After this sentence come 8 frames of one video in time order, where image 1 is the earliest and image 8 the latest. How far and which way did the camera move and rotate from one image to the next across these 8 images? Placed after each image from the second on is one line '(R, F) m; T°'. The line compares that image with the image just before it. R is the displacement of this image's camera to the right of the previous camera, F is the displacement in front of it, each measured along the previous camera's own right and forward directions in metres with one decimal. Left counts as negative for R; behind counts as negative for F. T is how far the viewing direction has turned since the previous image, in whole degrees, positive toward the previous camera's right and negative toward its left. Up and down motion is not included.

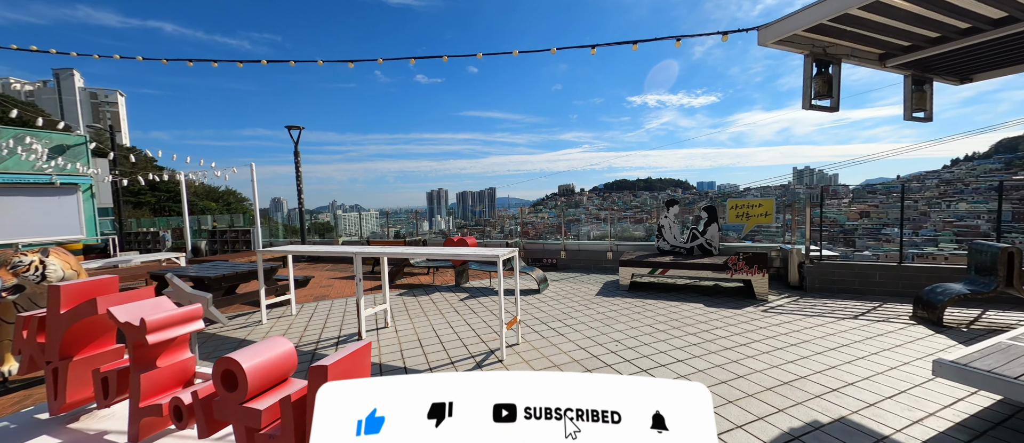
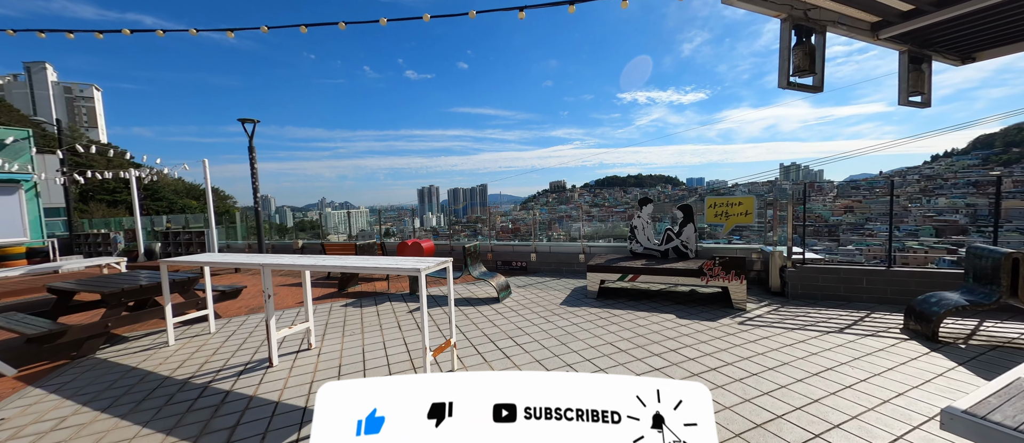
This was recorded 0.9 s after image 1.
(+0.6, +0.6) m; +1°
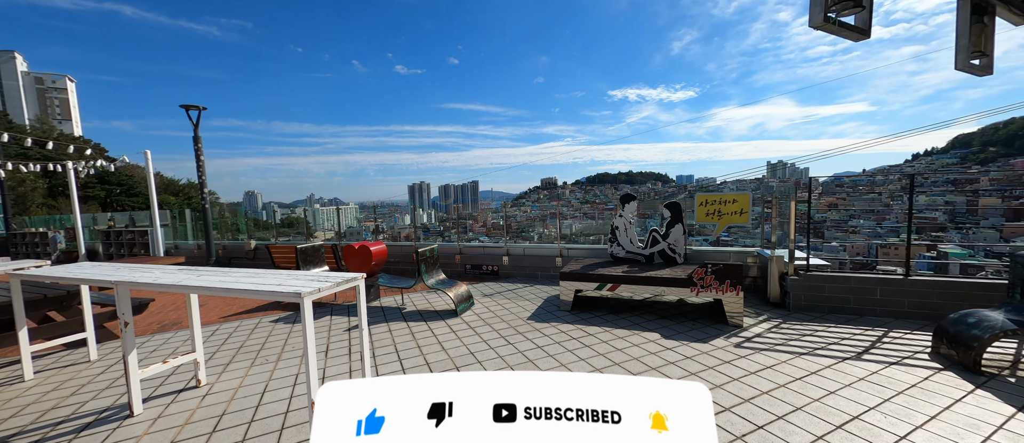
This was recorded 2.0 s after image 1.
(+0.4, +0.8) m; +1°
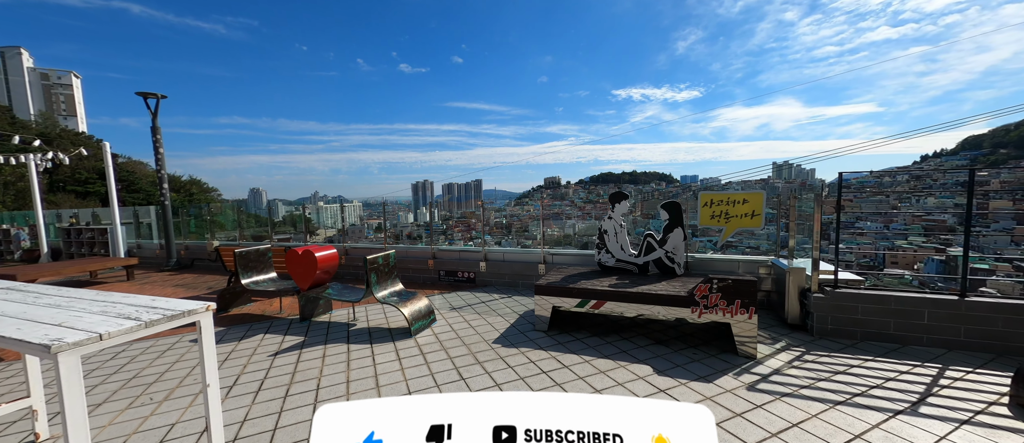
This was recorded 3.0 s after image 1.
(+0.4, +0.8) m; 0°
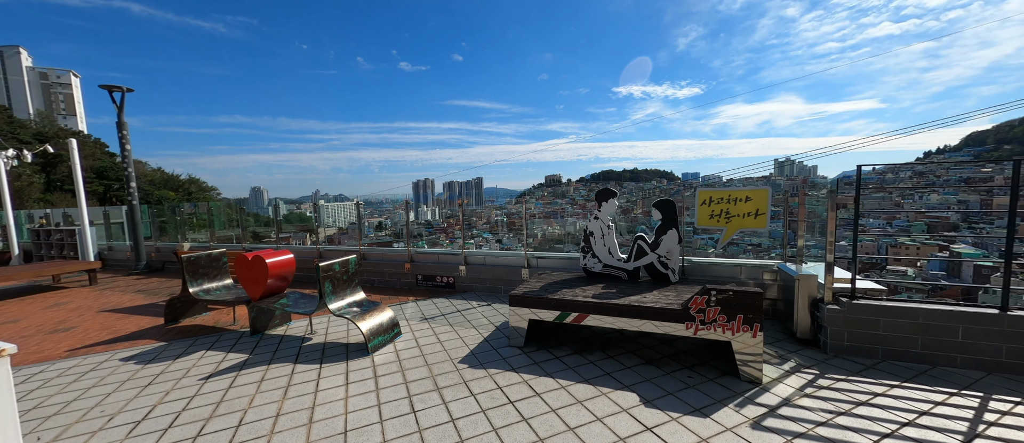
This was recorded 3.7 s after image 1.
(+0.3, +0.5) m; 0°
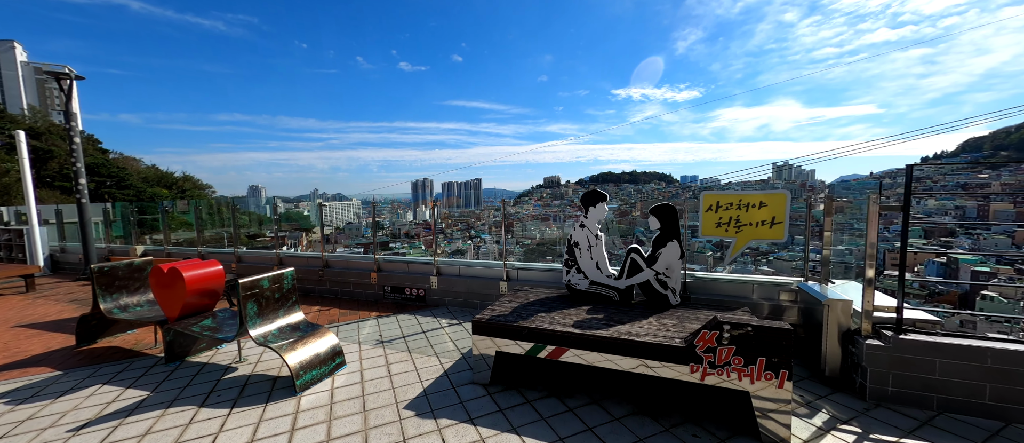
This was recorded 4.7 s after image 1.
(+0.3, +0.7) m; 0°
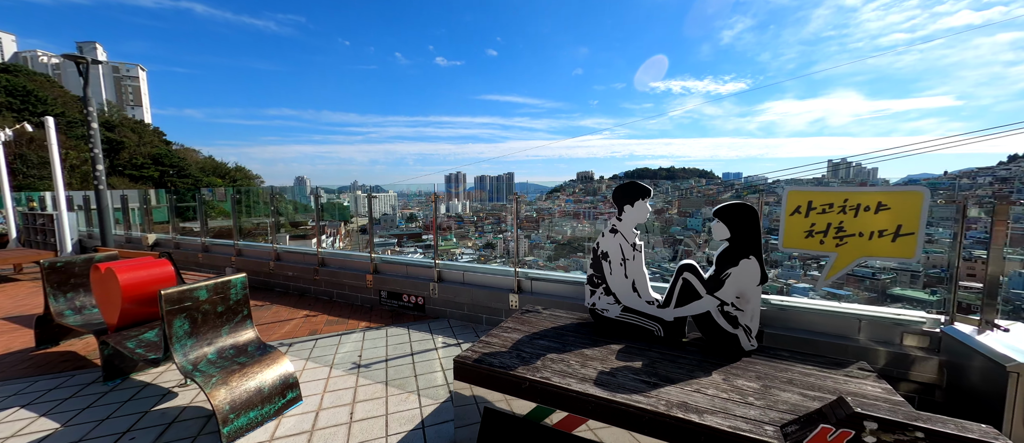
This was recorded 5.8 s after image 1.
(+0.2, +0.9) m; -5°
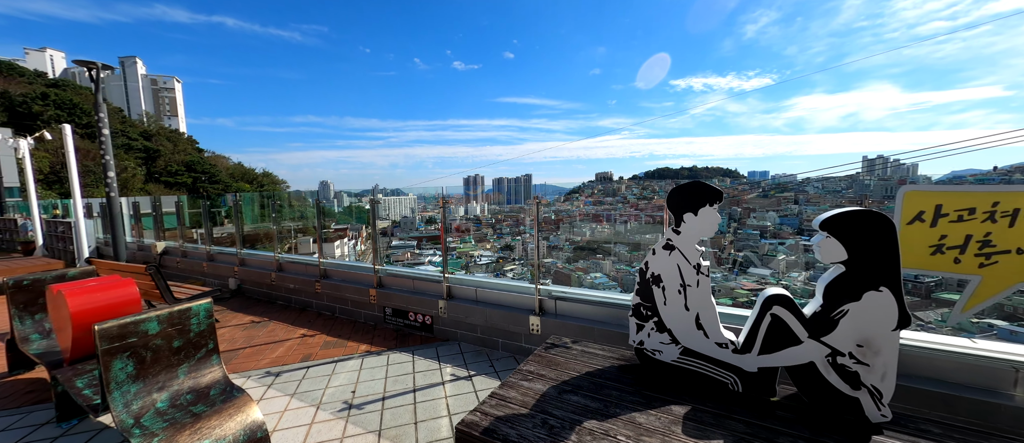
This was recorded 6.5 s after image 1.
(0.0, +0.6) m; -3°
